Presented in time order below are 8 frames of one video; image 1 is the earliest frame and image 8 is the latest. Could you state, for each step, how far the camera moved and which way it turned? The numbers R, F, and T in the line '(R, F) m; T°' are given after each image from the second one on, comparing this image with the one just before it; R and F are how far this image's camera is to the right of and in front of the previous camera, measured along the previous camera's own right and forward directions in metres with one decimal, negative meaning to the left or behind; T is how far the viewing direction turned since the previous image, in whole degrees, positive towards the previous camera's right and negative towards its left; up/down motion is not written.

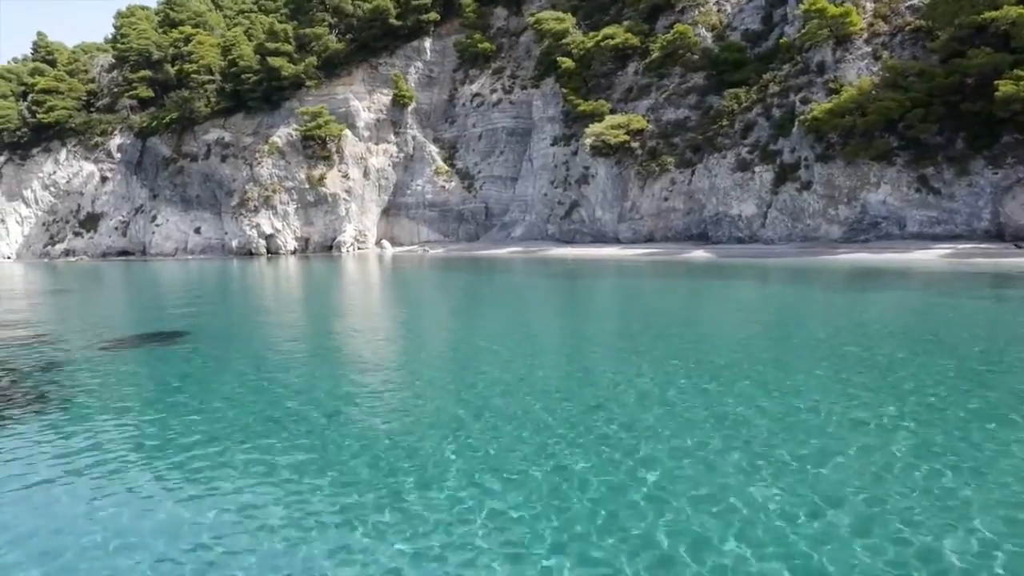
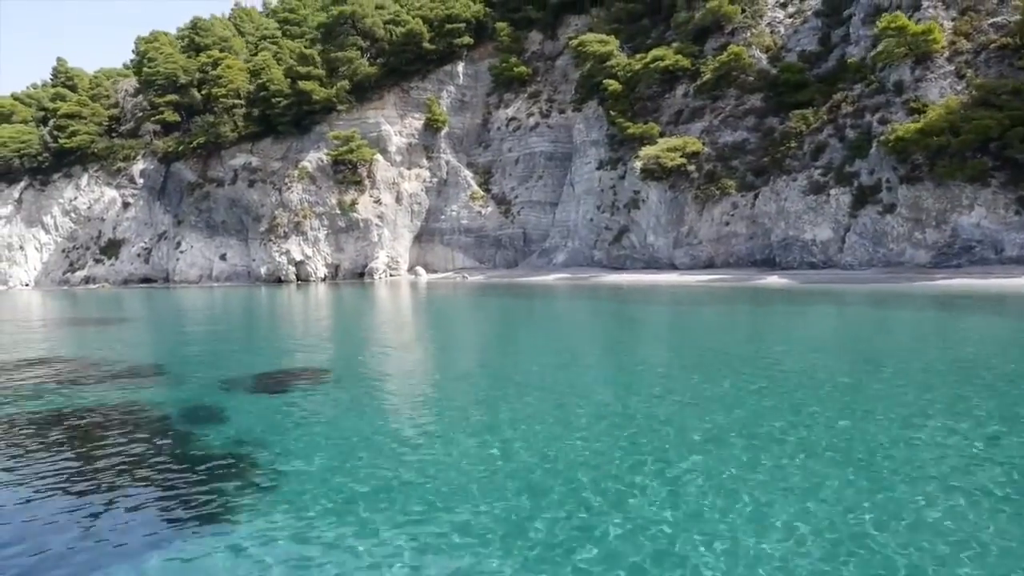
(-2.9, +1.5) m; 0°
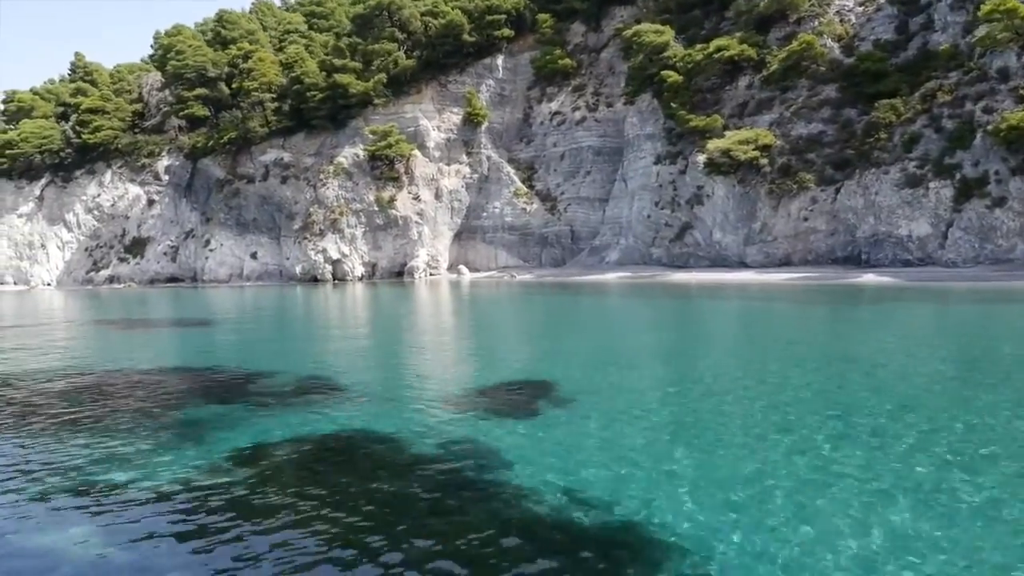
(-3.3, +1.8) m; 0°
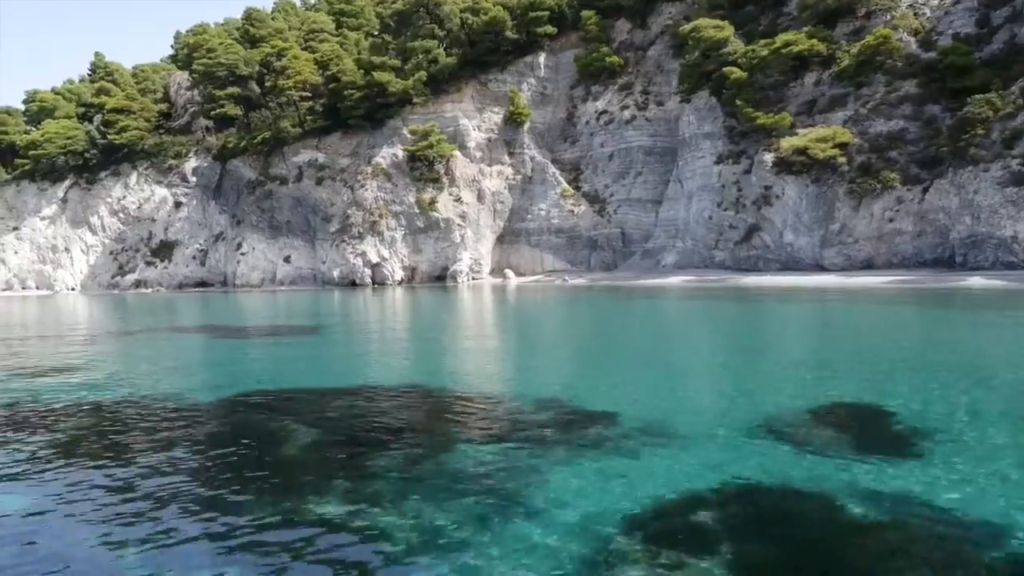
(-3.3, +1.7) m; 0°
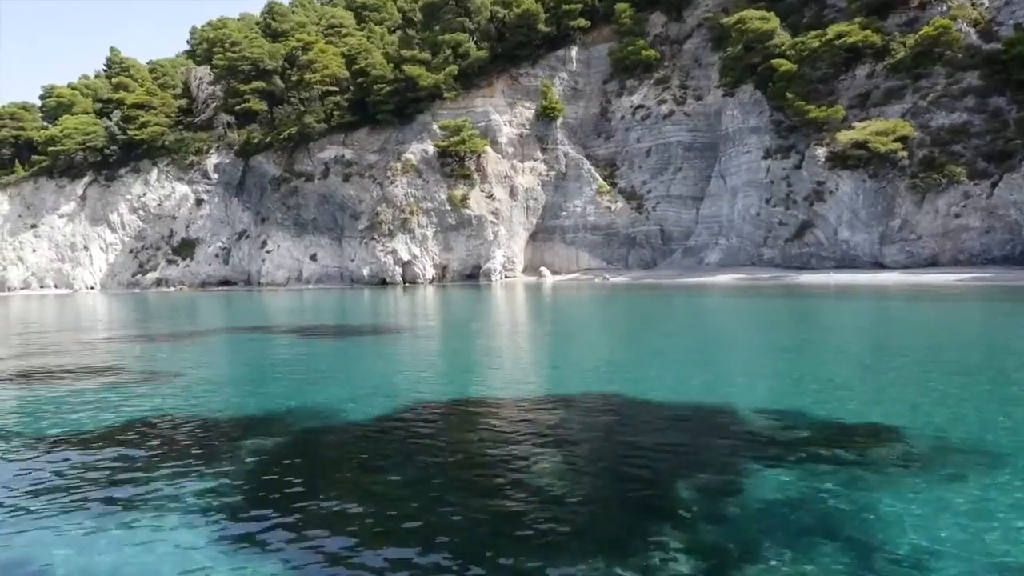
(-2.4, +1.2) m; 0°
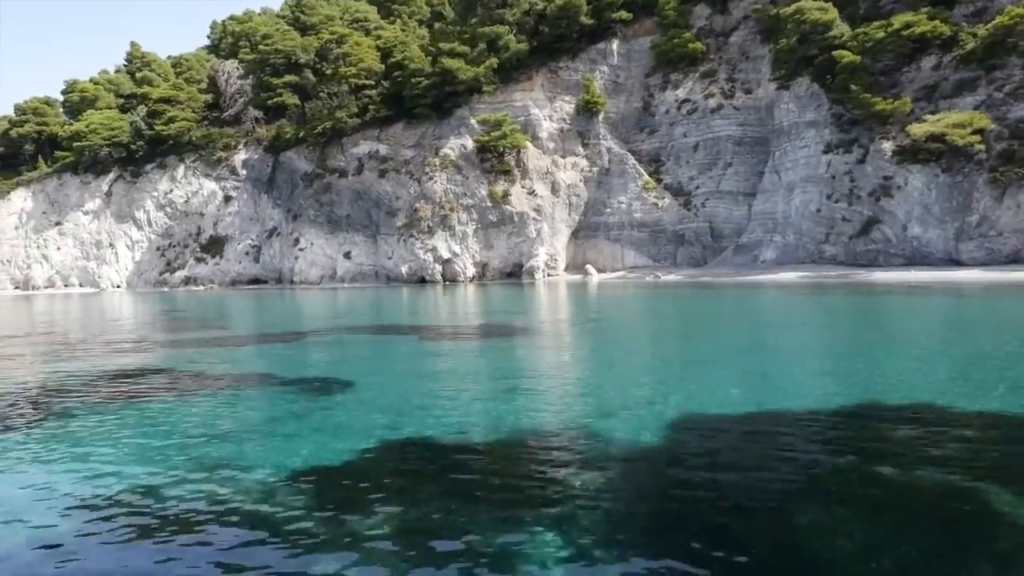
(-2.9, +1.2) m; 0°
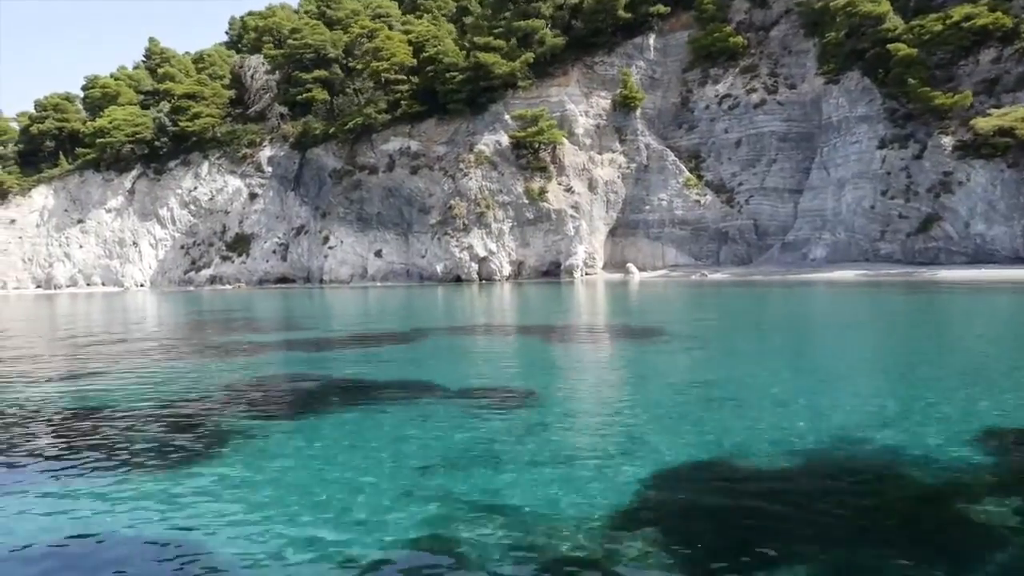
(-2.5, +1.0) m; 0°
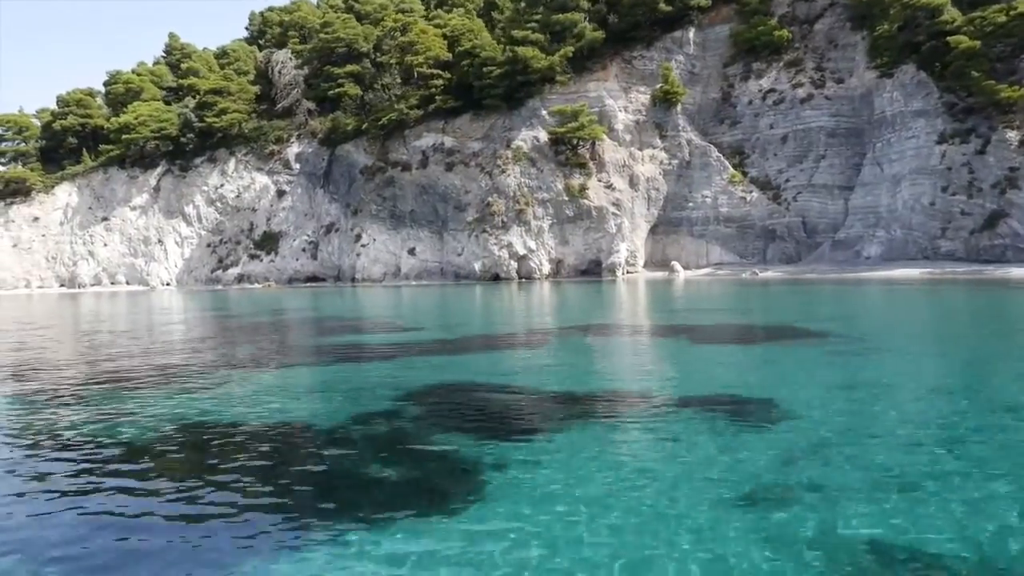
(-2.6, +1.0) m; 0°
